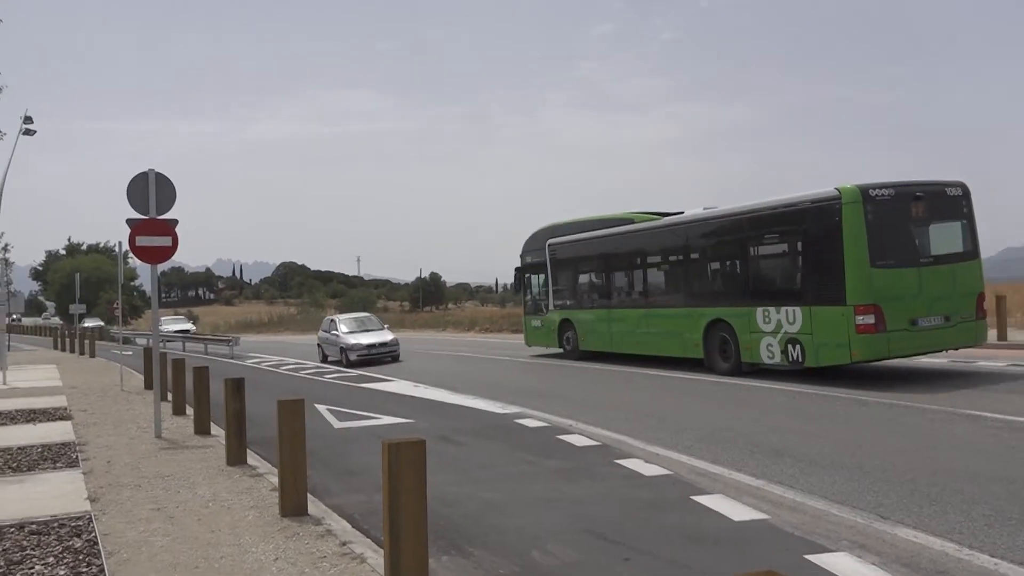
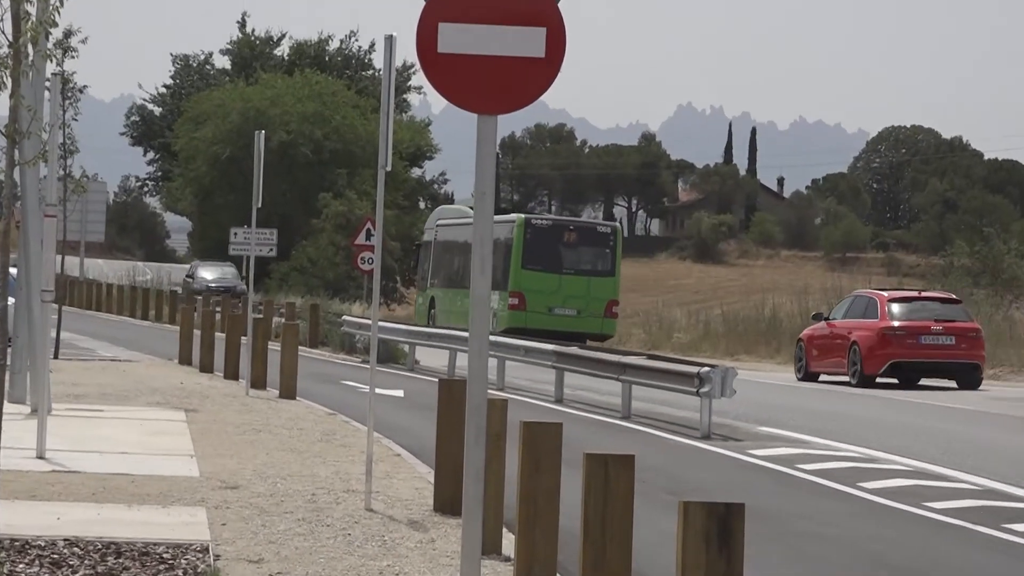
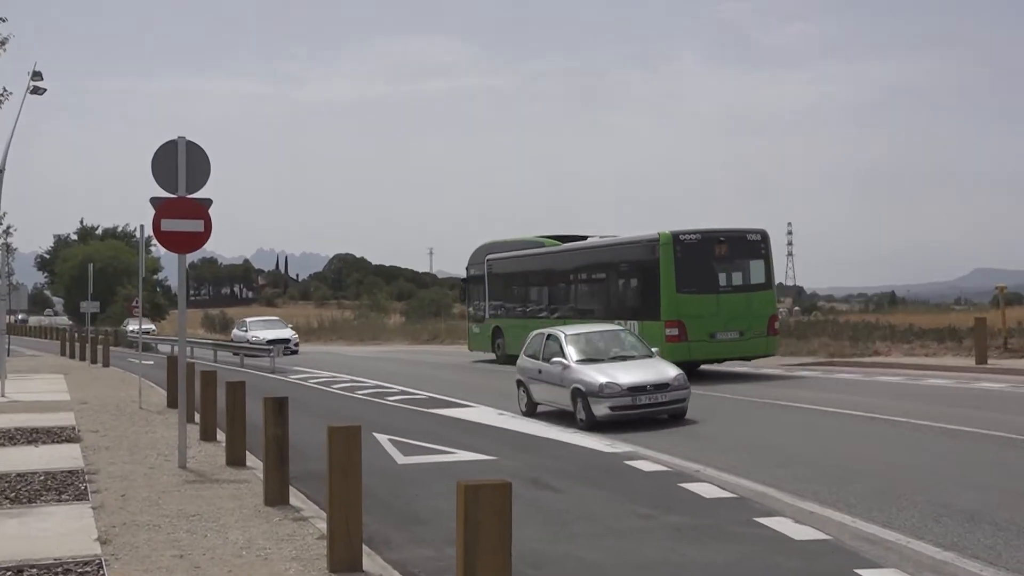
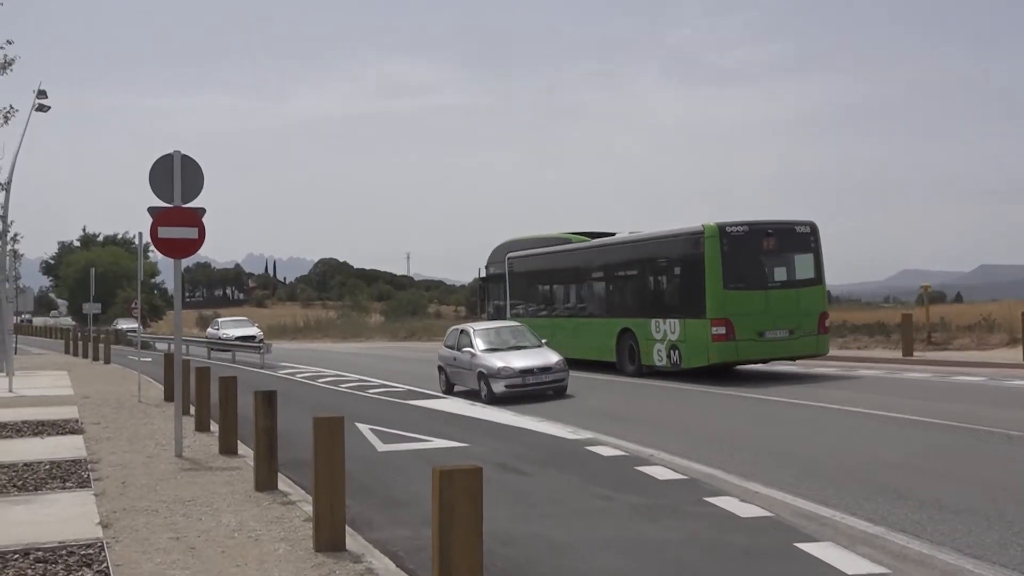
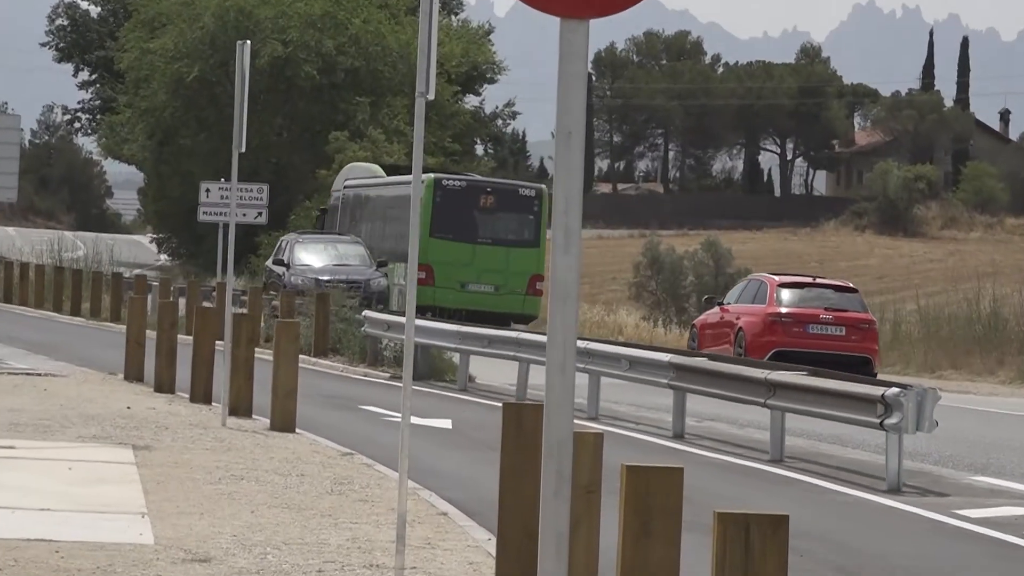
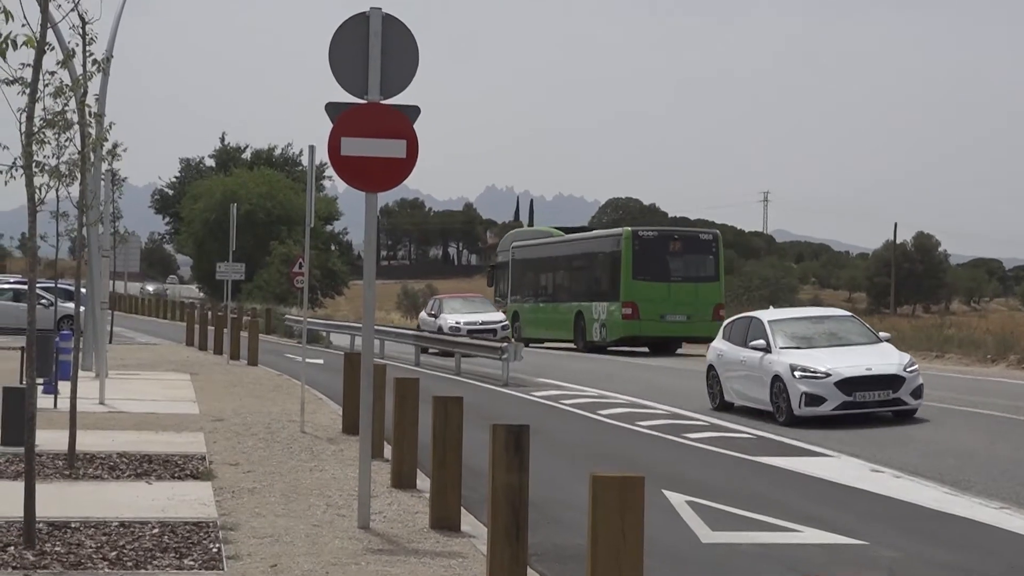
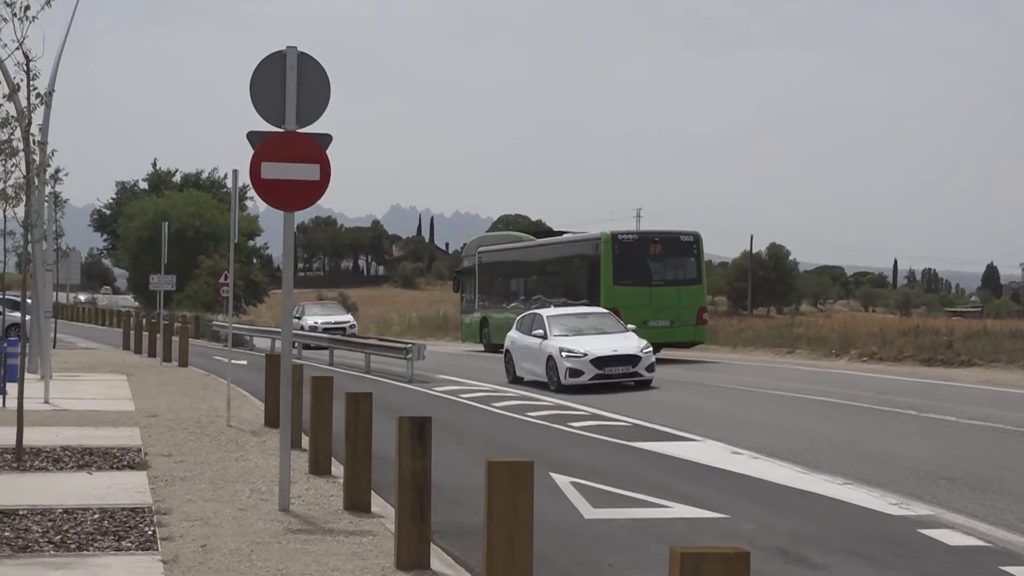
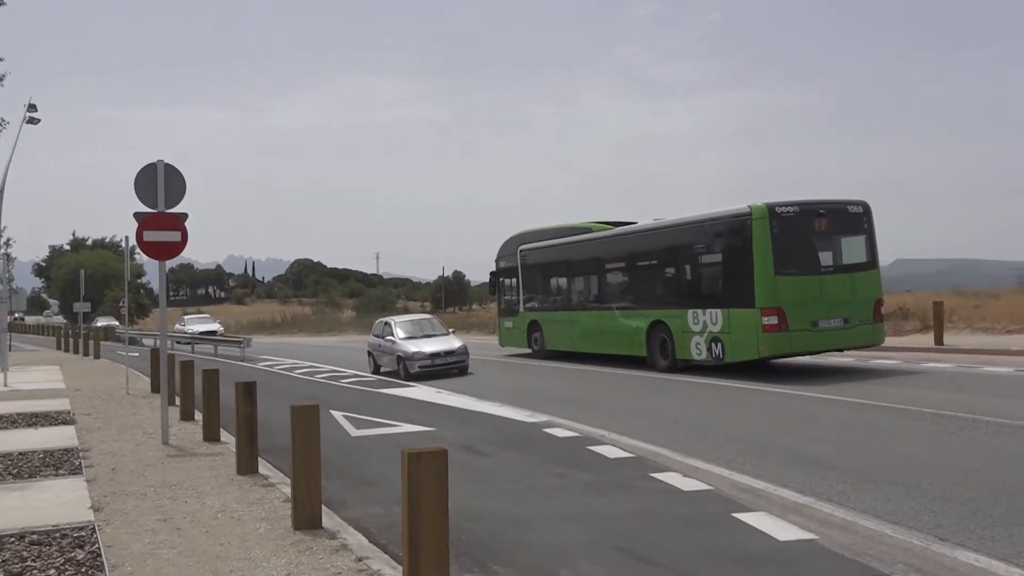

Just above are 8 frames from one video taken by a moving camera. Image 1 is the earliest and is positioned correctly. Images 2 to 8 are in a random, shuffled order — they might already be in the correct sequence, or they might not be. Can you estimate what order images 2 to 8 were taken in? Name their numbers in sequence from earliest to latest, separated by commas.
8, 4, 3, 7, 6, 2, 5
